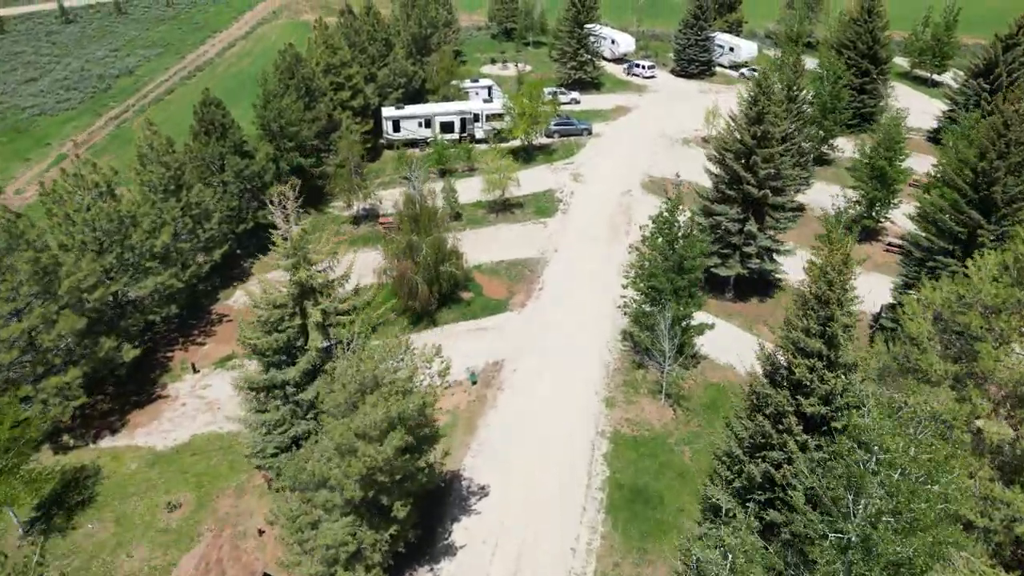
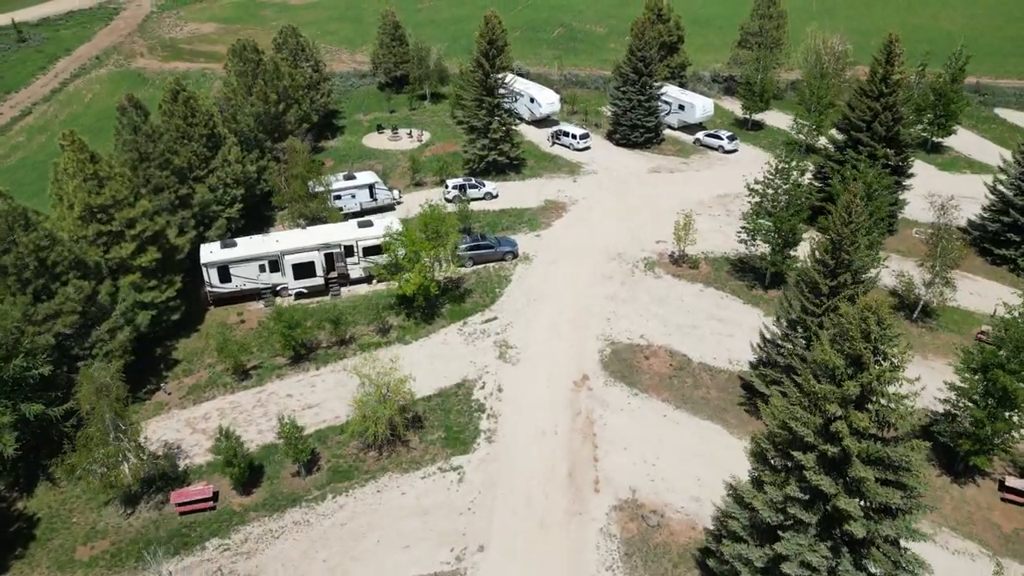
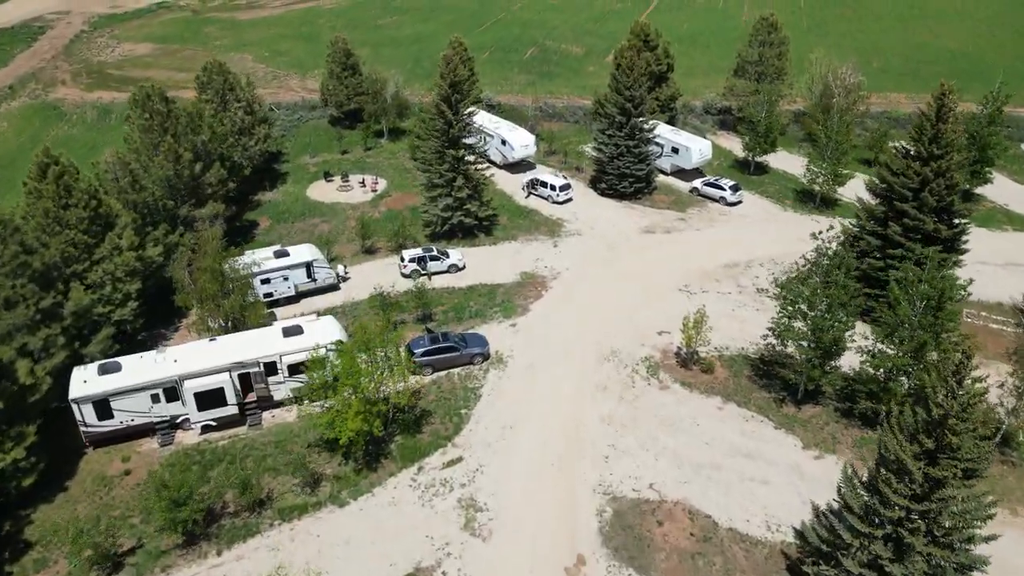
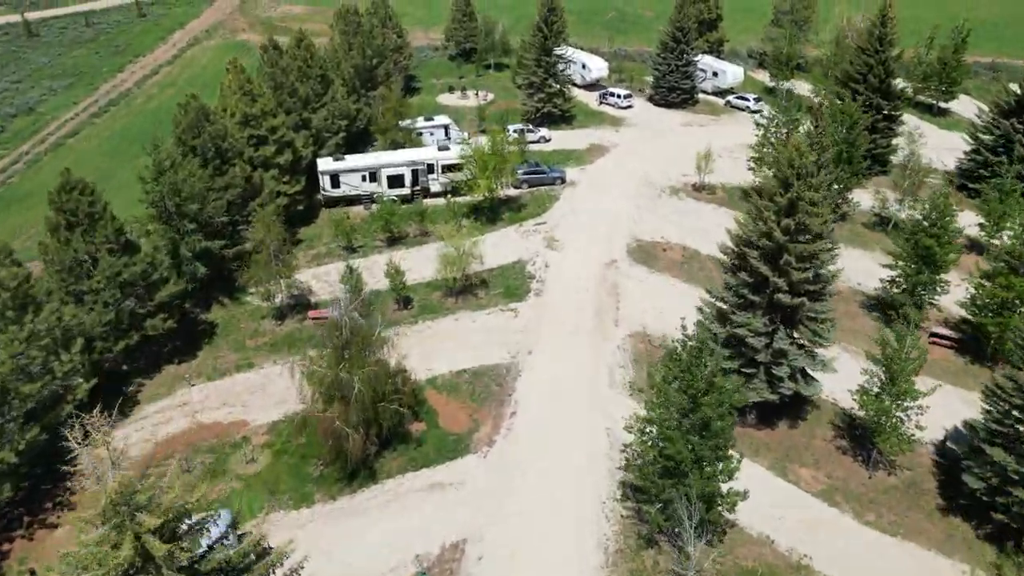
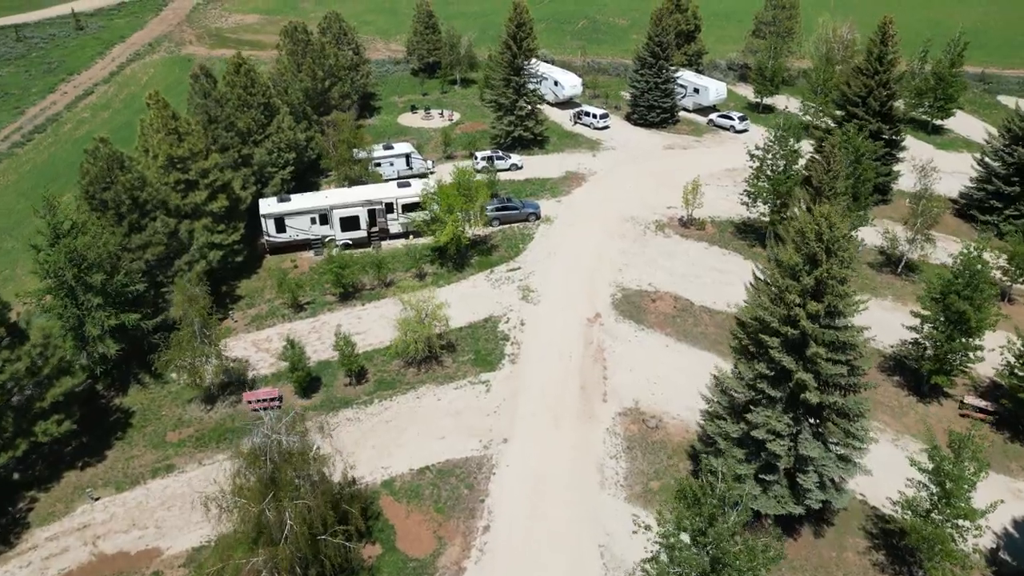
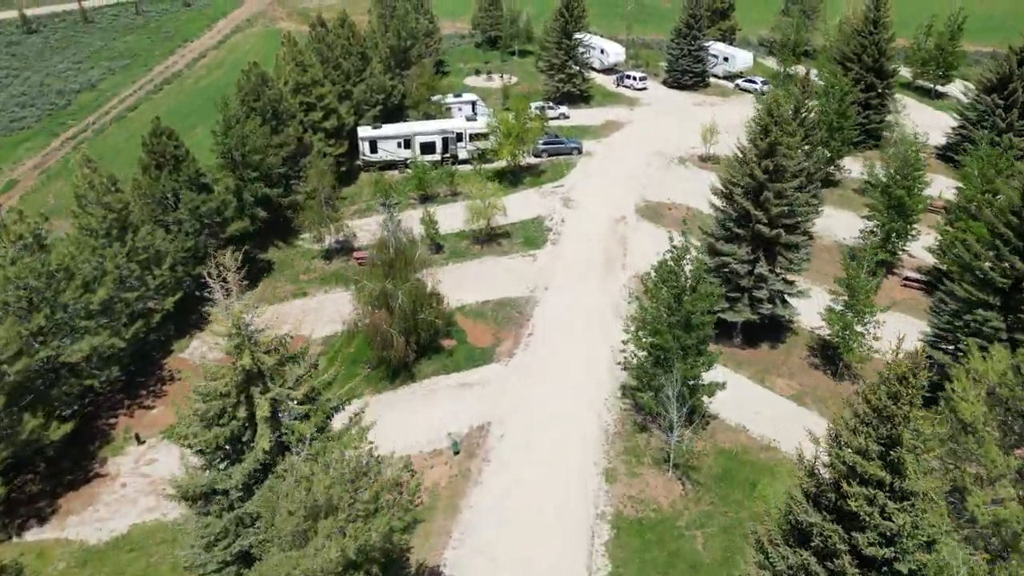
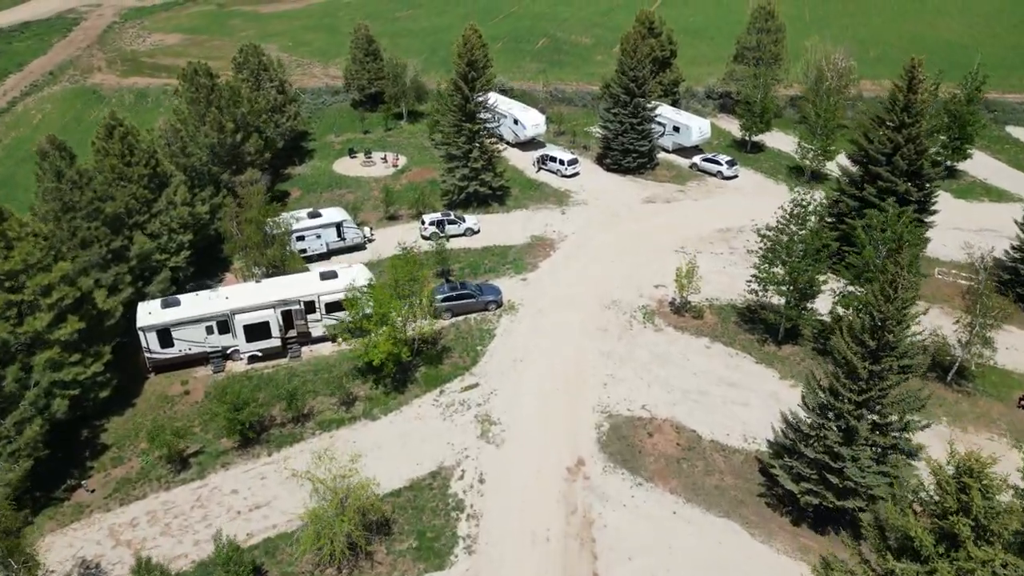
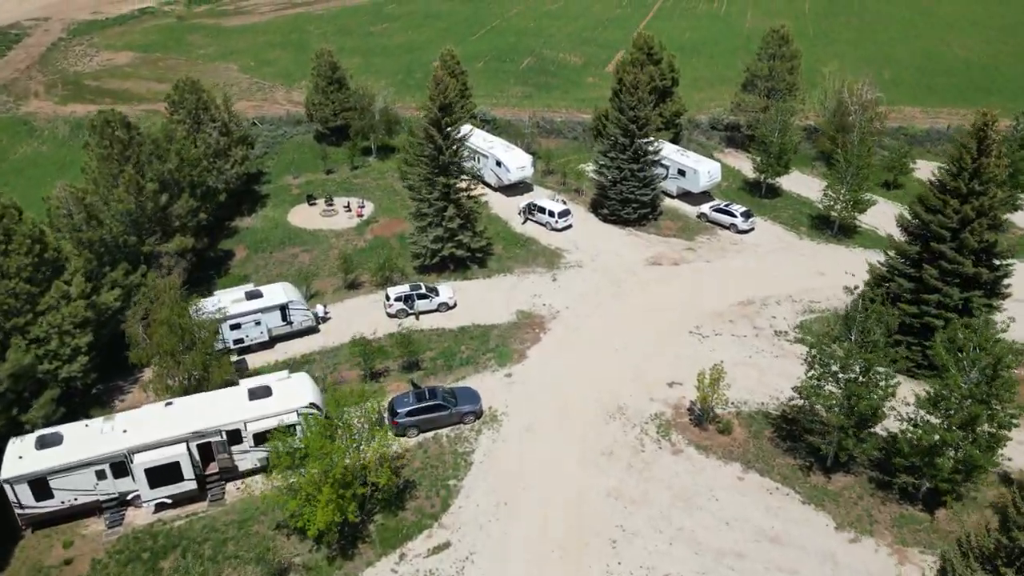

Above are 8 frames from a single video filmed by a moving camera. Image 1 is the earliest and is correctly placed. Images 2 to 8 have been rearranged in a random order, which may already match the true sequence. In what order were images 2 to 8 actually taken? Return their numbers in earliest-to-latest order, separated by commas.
6, 4, 5, 2, 7, 3, 8
